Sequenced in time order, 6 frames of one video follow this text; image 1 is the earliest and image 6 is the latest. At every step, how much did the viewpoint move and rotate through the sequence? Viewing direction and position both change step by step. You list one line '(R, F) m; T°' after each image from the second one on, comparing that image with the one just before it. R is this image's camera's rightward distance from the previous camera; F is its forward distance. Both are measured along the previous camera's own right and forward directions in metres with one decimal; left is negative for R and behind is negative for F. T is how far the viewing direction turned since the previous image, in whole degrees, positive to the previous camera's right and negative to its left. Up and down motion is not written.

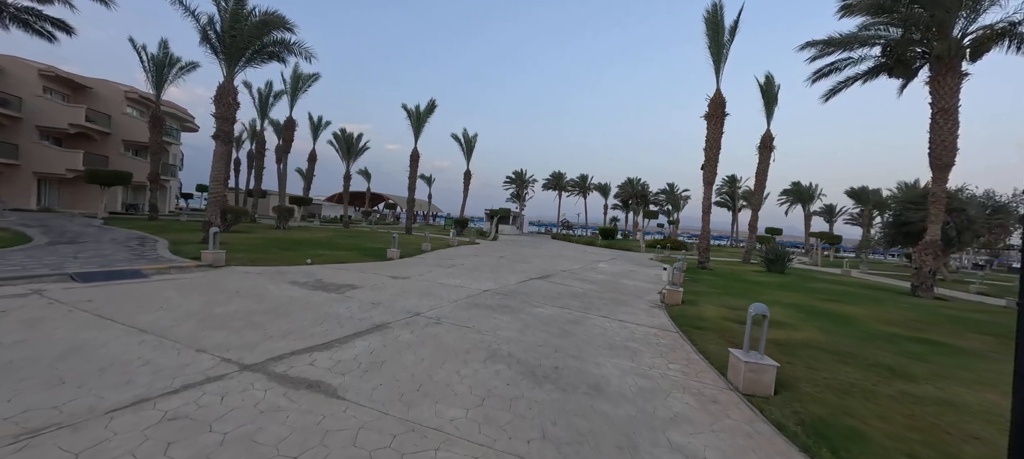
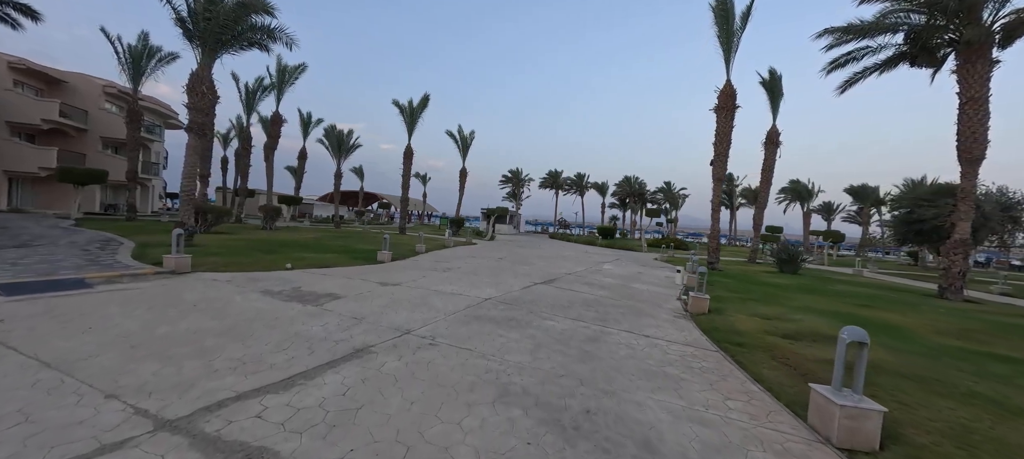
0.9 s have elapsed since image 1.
(-0.2, +1.1) m; +1°
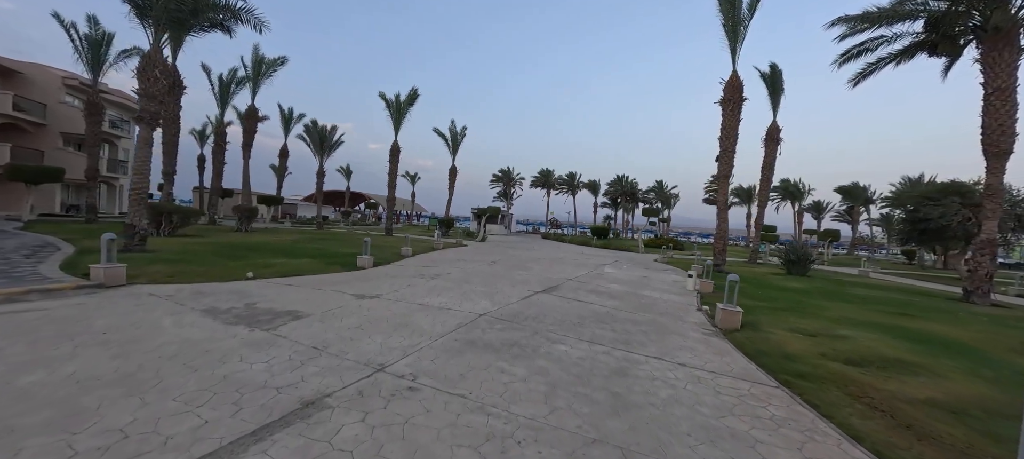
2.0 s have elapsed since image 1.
(-0.2, +1.3) m; +2°
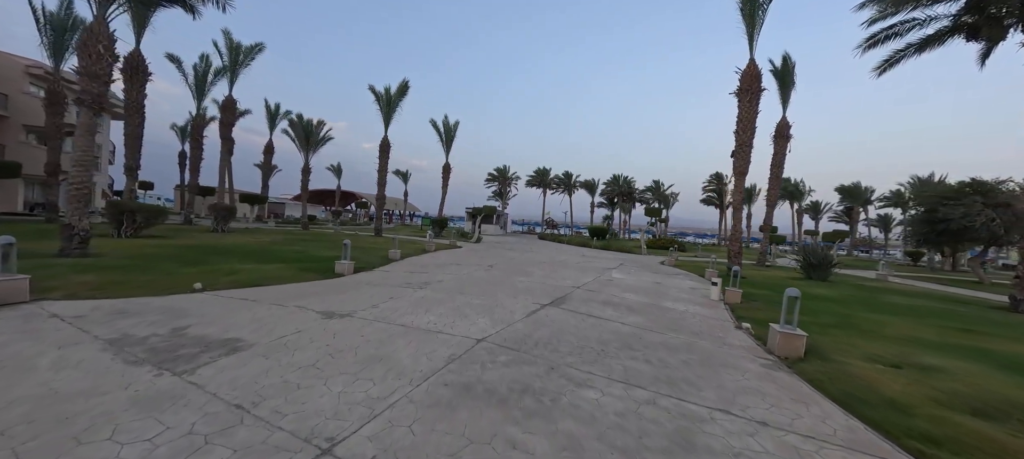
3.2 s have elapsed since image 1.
(-0.2, +1.5) m; +1°
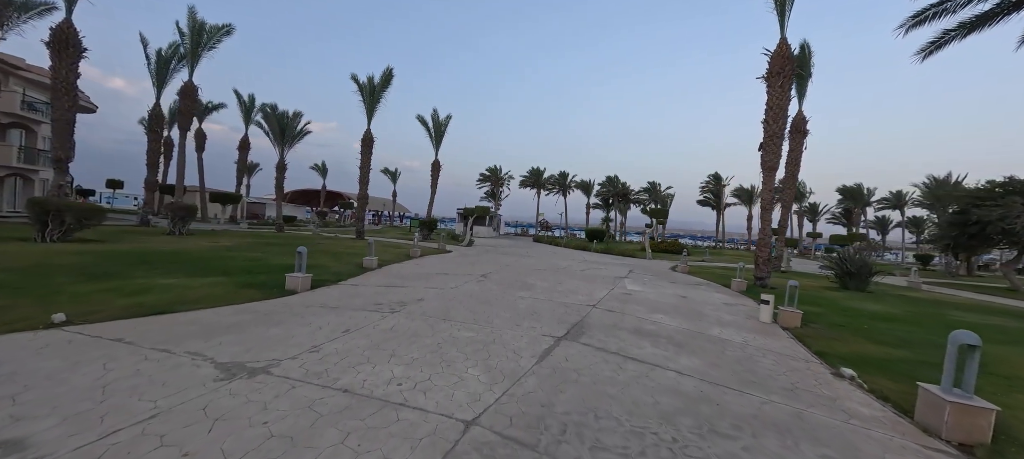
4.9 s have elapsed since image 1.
(-0.2, +2.2) m; +1°
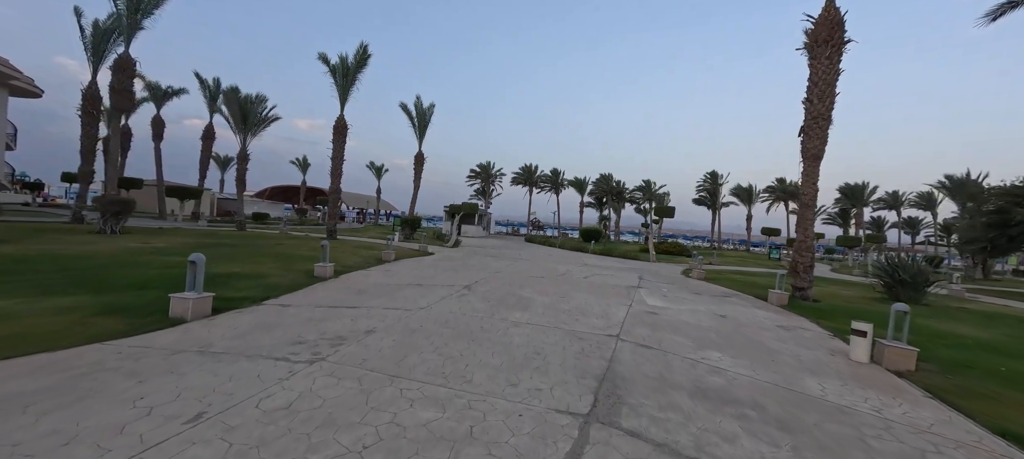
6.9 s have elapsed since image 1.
(0.0, +2.5) m; +2°
